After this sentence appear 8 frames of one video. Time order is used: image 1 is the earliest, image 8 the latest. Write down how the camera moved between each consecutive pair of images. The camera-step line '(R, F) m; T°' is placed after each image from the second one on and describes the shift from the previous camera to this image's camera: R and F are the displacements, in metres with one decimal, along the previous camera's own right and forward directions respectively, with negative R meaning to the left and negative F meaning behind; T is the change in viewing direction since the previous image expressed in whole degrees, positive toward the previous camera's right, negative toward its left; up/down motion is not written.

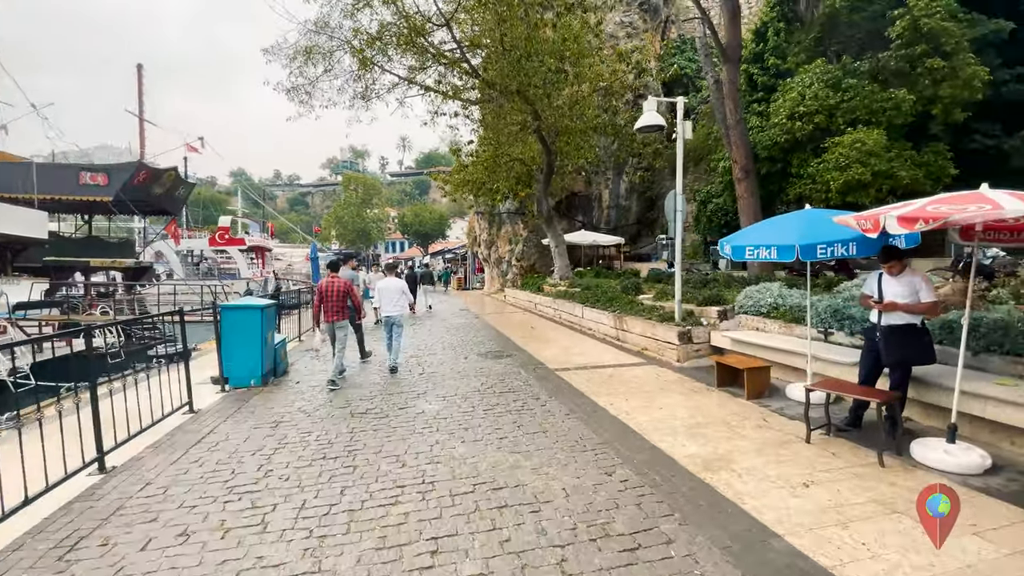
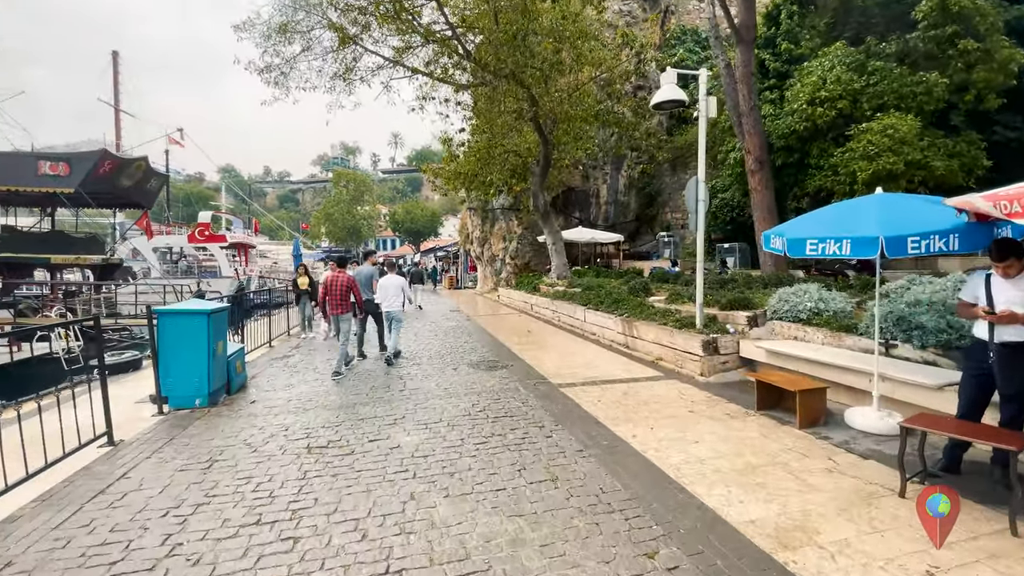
(-0.1, +1.2) m; +1°
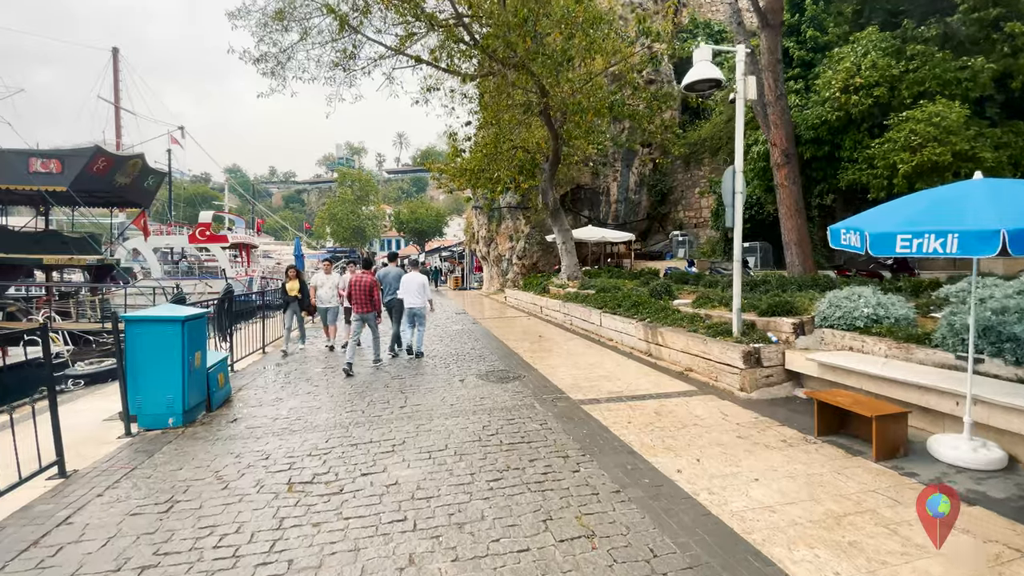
(-0.1, +0.8) m; -1°
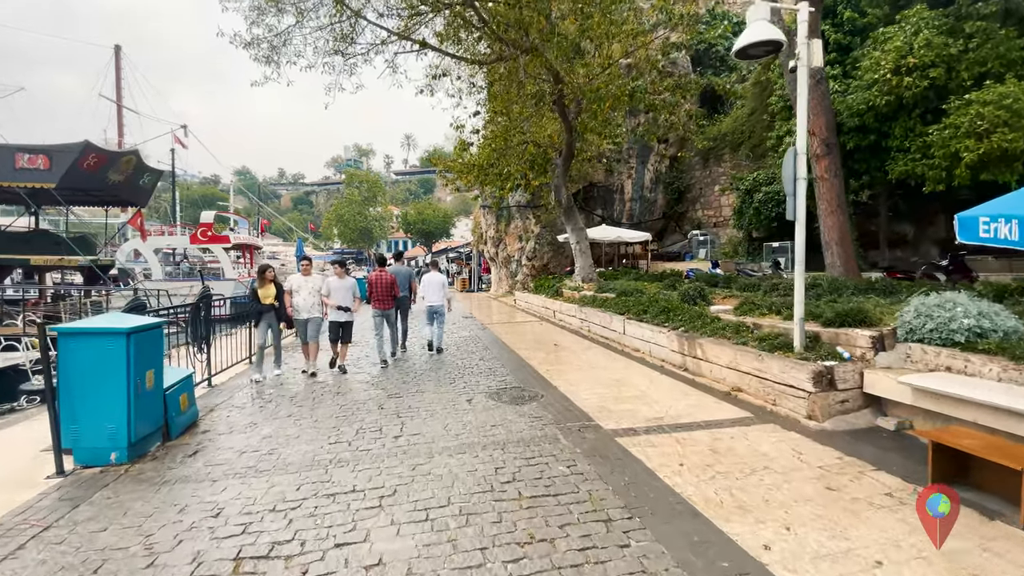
(-0.1, +1.1) m; -1°
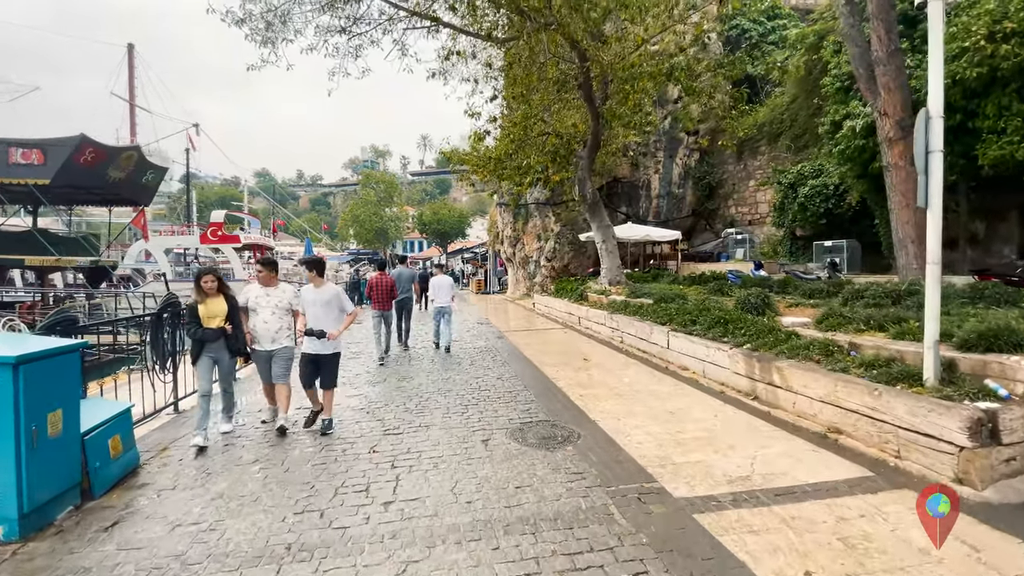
(-0.1, +1.3) m; -2°
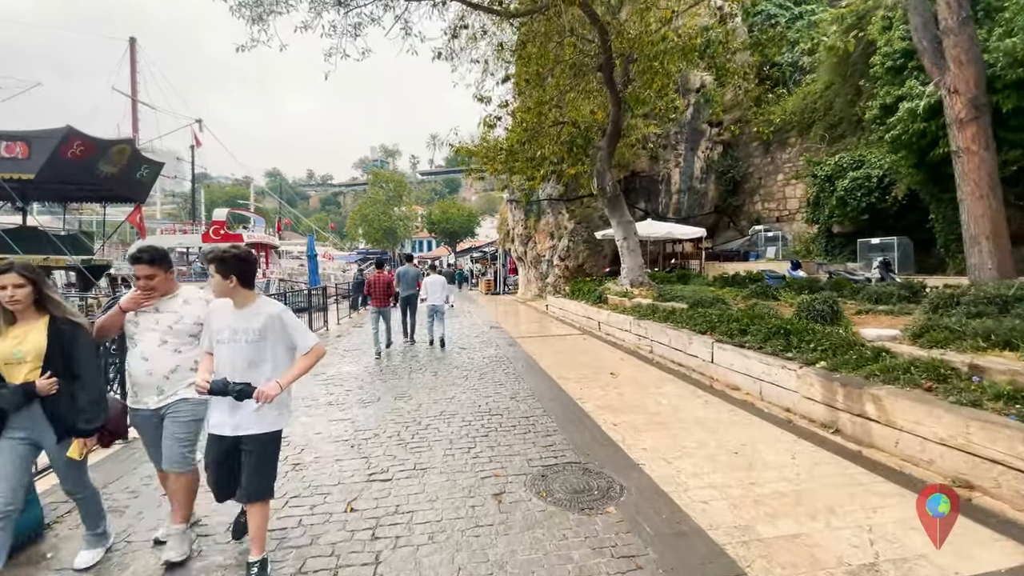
(-0.1, +1.1) m; -1°
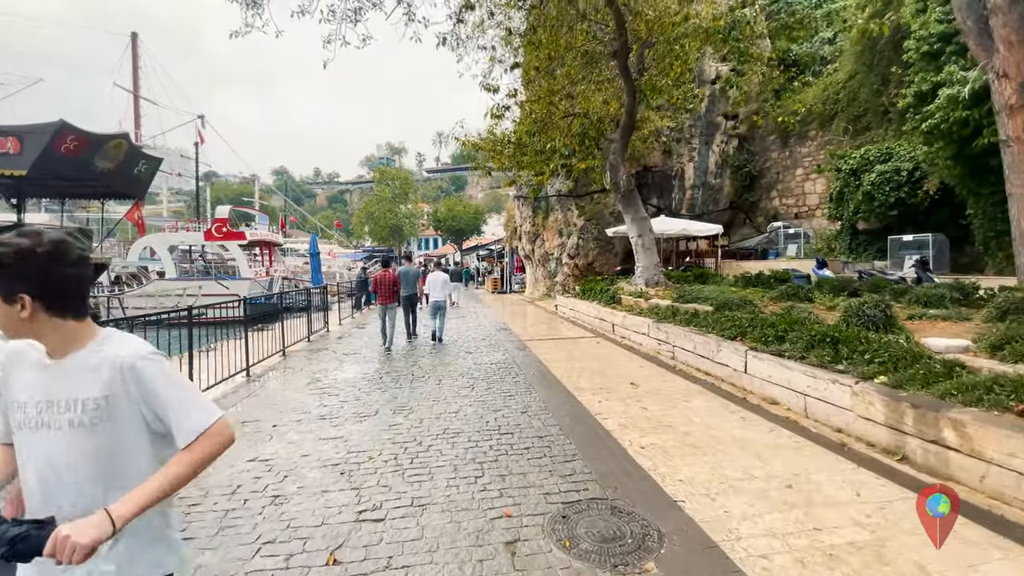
(-0.1, +0.6) m; -1°
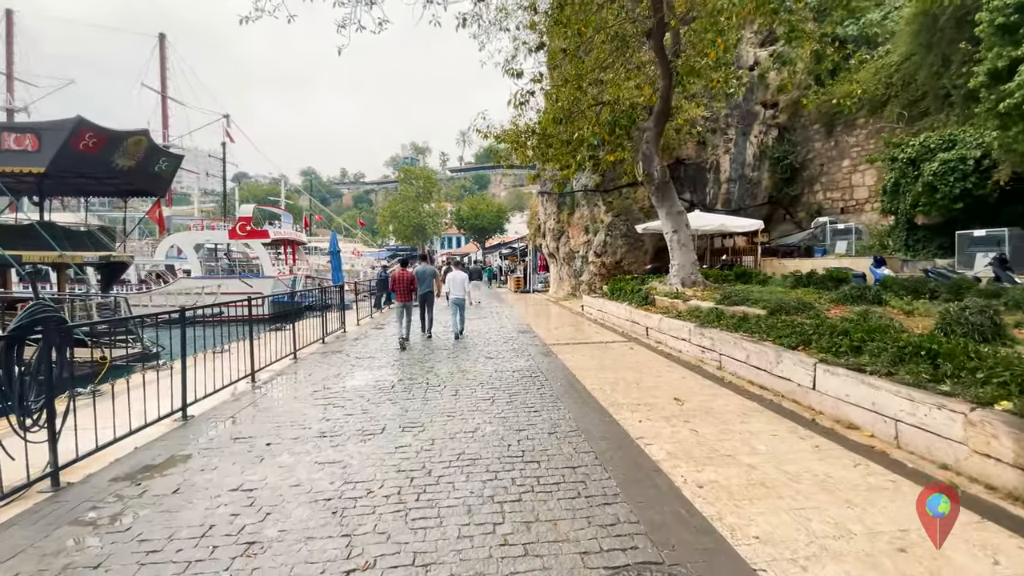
(0.0, +0.8) m; -3°
